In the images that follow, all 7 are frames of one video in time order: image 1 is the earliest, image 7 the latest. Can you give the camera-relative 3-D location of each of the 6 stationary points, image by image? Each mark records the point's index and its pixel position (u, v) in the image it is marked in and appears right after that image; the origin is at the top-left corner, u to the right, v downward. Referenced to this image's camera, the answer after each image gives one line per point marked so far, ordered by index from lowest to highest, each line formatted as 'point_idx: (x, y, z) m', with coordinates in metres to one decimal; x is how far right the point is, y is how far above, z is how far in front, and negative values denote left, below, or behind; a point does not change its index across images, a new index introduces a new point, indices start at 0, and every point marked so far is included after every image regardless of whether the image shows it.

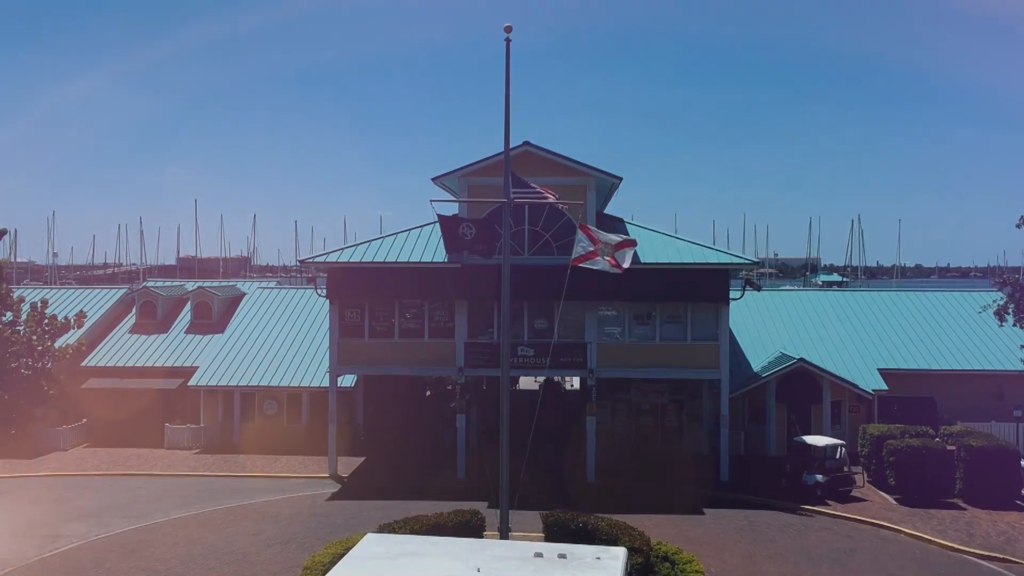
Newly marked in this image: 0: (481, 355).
0: (-0.4, -1.0, +9.5) m
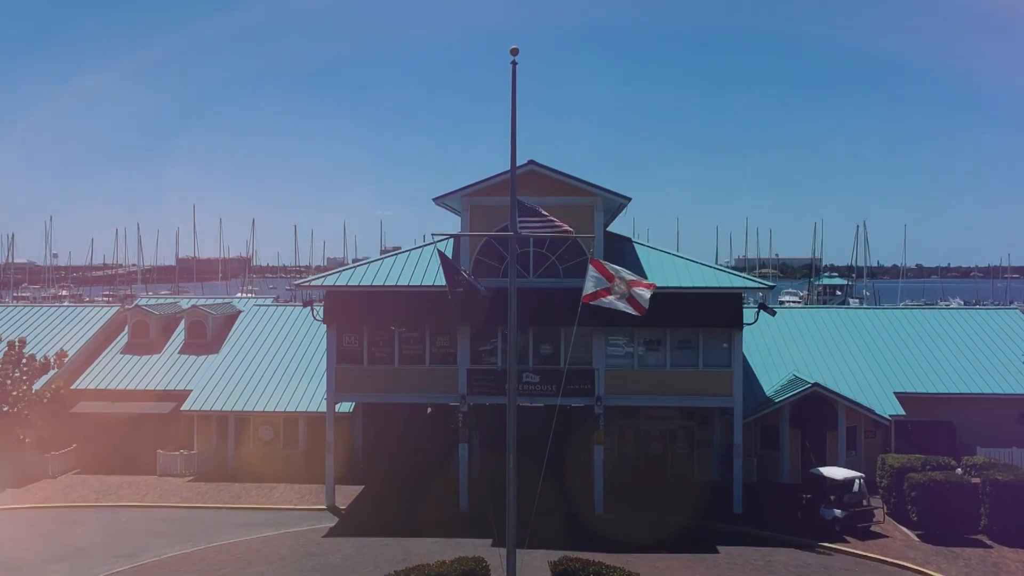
0: (-0.4, -1.3, +9.2) m
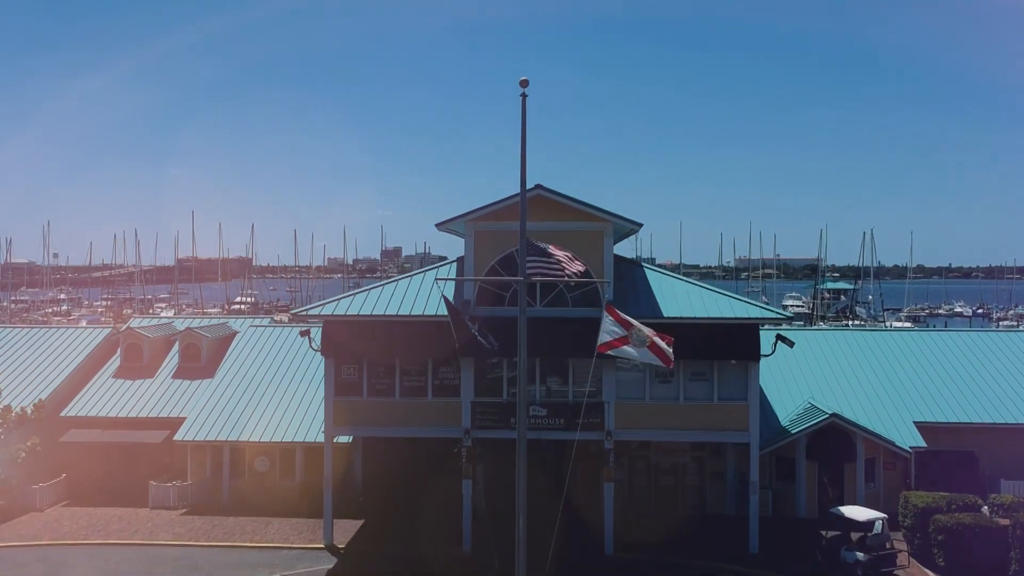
0: (-0.3, -1.7, +8.8) m
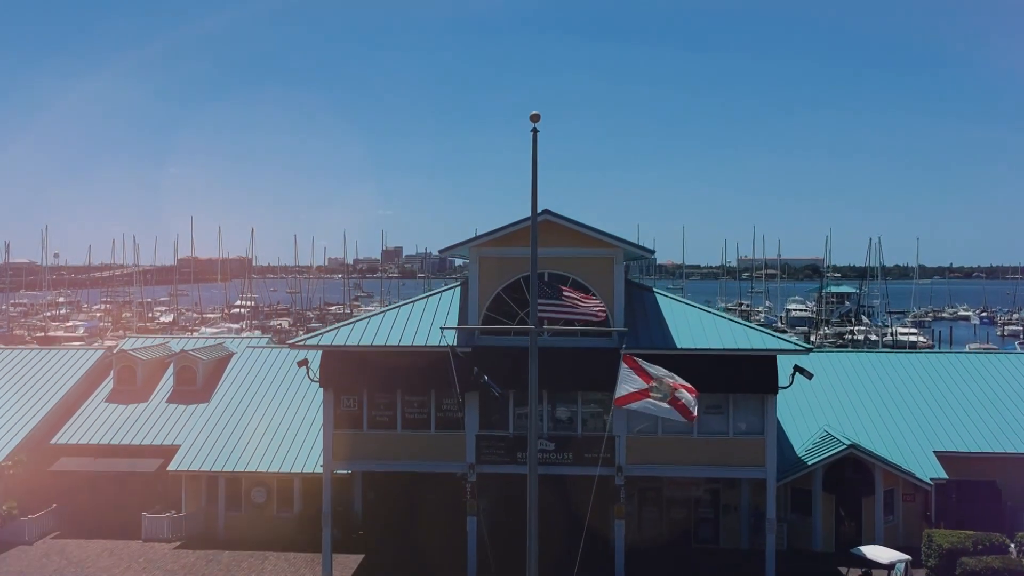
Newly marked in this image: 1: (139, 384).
0: (-0.2, -2.0, +8.4) m
1: (-6.4, -1.6, +11.4) m
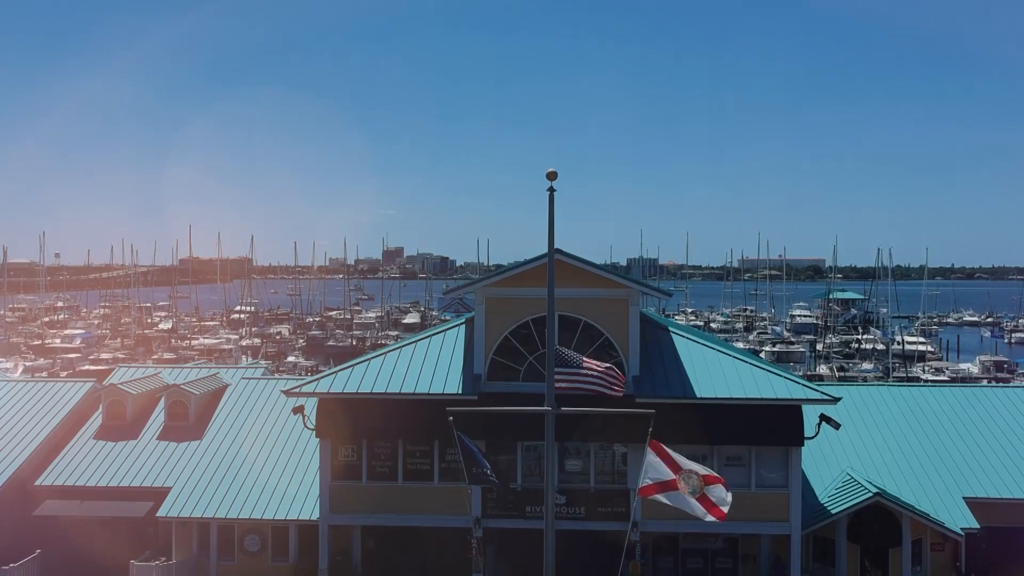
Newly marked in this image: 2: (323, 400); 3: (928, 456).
0: (-0.1, -2.6, +7.9) m
1: (-6.3, -2.2, +10.9) m
2: (-2.3, -1.3, +8.0) m
3: (+6.1, -2.5, +9.8) m
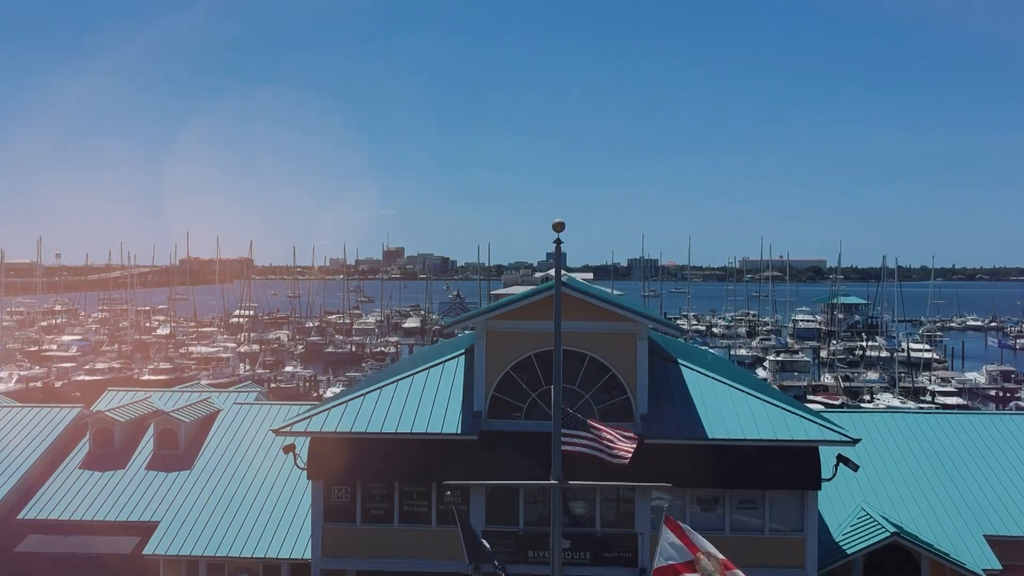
0: (-0.1, -2.9, +7.5) m
1: (-6.2, -2.5, +10.5) m
2: (-2.3, -1.7, +7.6) m
3: (+6.1, -2.8, +9.4) m
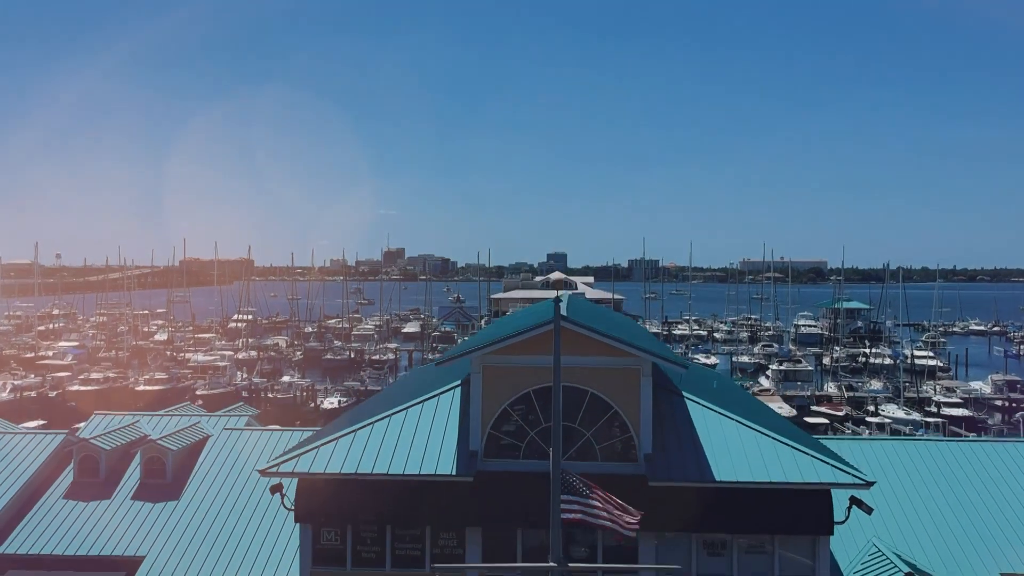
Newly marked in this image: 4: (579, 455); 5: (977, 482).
0: (-0.1, -3.3, +7.2) m
1: (-6.3, -2.9, +10.2) m
2: (-2.3, -2.1, +7.3) m
3: (+6.1, -3.2, +9.0) m
4: (+0.7, -1.8, +7.3) m
5: (+6.6, -2.8, +9.6) m
